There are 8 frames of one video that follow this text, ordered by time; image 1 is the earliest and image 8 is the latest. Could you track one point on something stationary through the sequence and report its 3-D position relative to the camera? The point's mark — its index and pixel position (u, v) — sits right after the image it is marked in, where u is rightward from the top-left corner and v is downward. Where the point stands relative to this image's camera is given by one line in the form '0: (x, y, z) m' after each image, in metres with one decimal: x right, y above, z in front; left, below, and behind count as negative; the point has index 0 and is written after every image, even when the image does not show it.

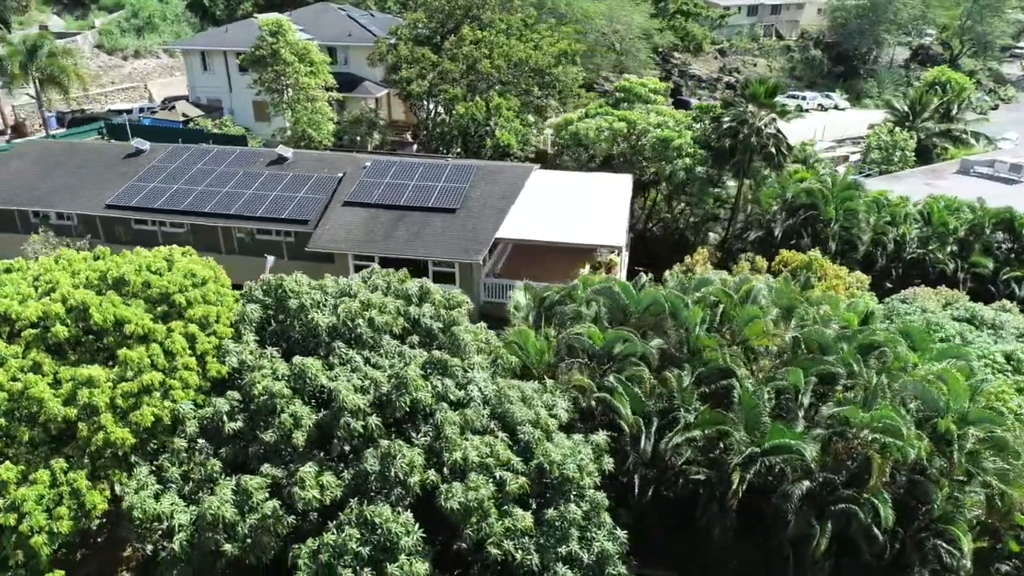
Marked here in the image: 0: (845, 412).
0: (+7.9, -2.9, +17.2) m
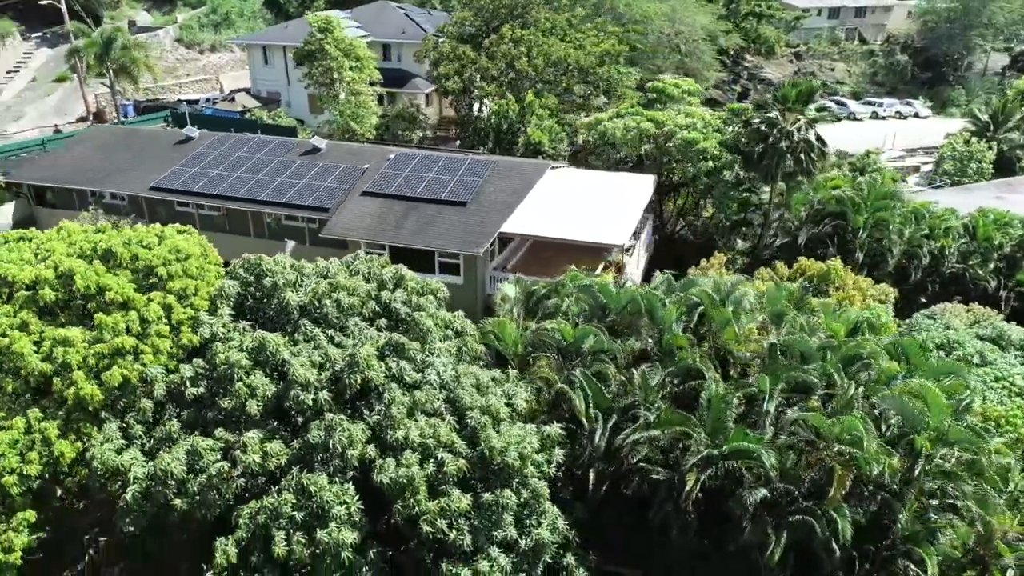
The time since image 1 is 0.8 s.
0: (+6.9, -3.1, +16.8) m
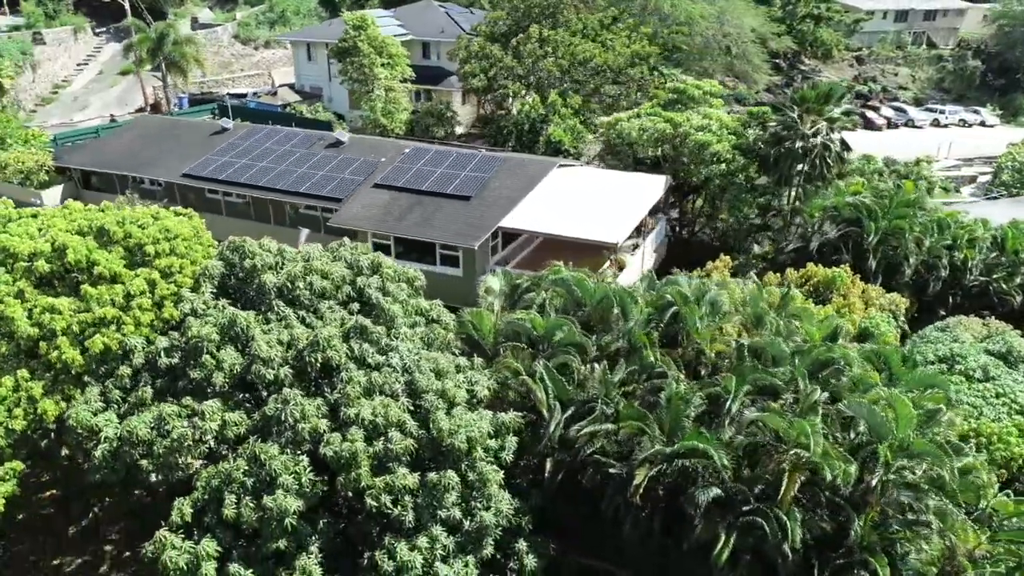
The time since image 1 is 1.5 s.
0: (+5.9, -3.1, +16.8) m
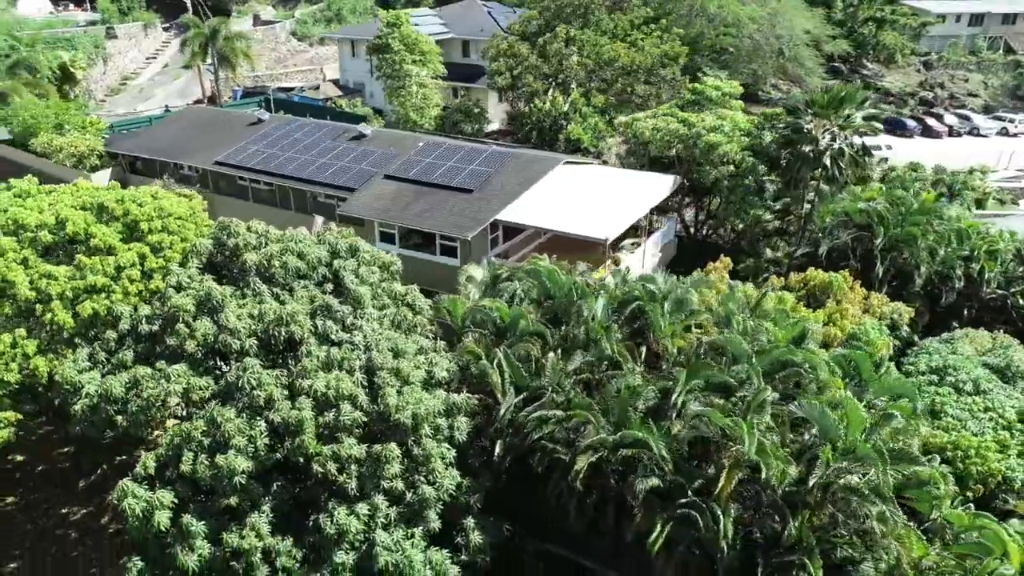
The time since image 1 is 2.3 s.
0: (+4.7, -3.1, +17.0) m
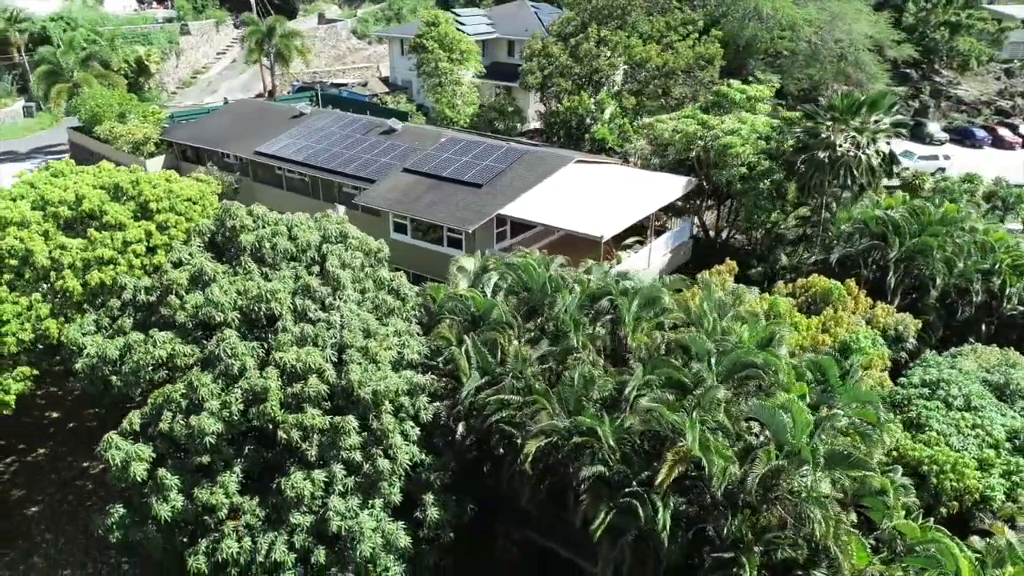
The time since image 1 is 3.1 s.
0: (+3.5, -3.0, +17.3) m
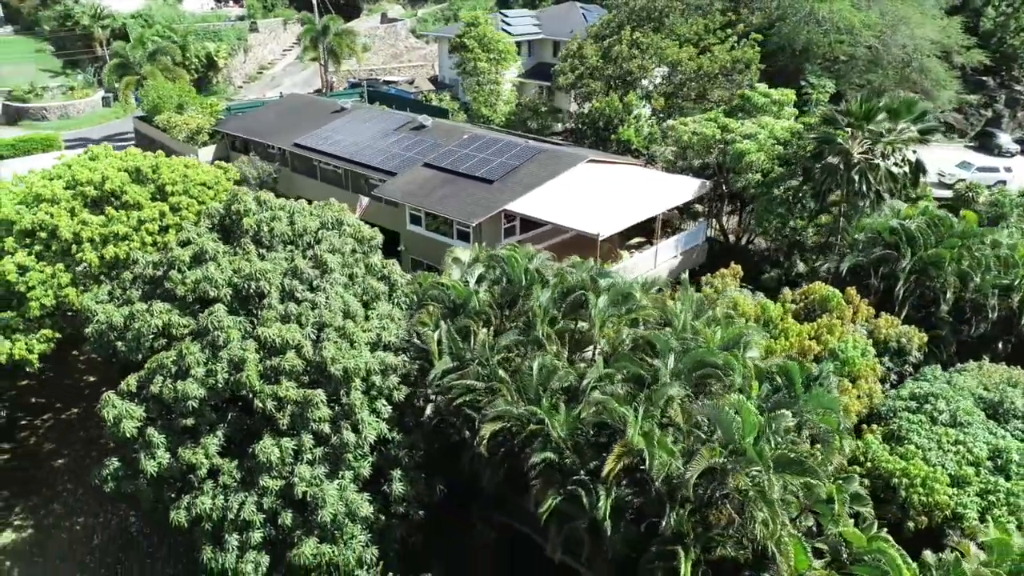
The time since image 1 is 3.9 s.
0: (+2.4, -2.9, +17.7) m
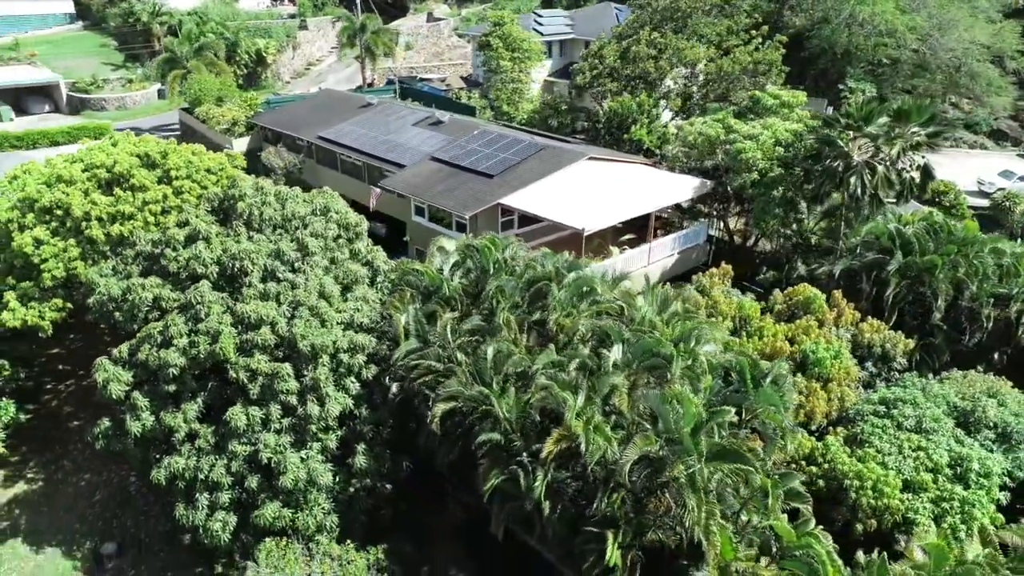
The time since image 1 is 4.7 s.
0: (+1.1, -2.6, +18.3) m
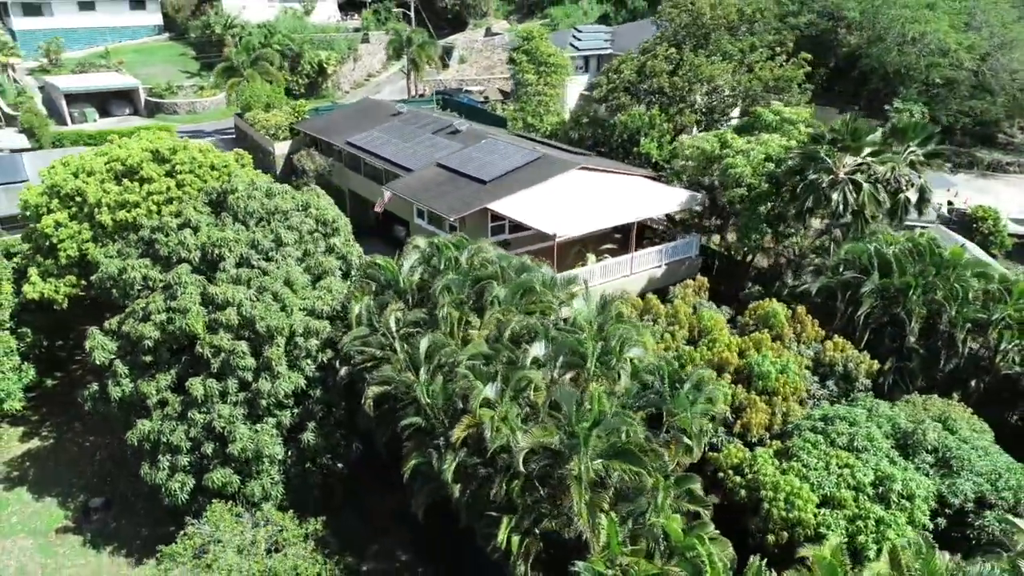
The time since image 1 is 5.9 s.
0: (-1.0, -2.5, +19.3) m
